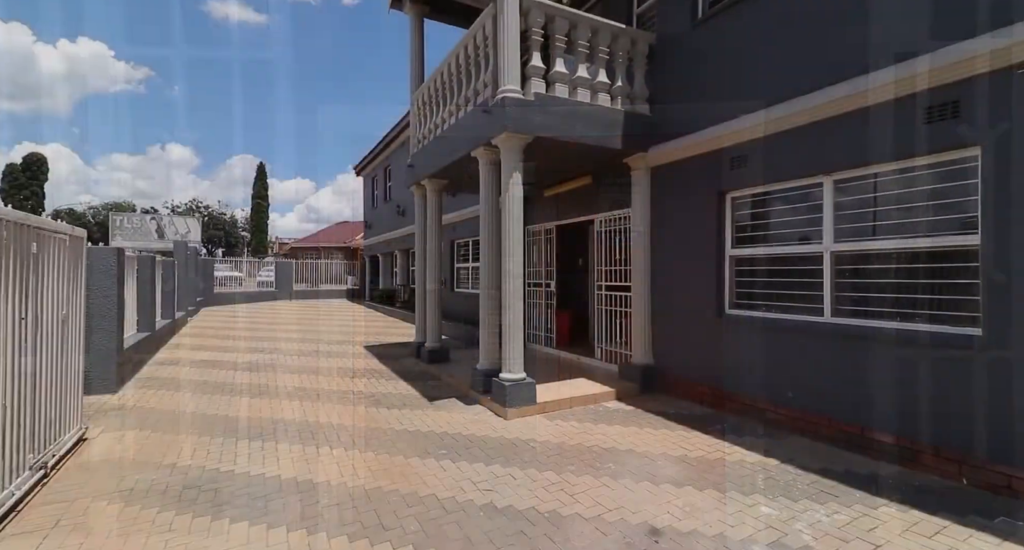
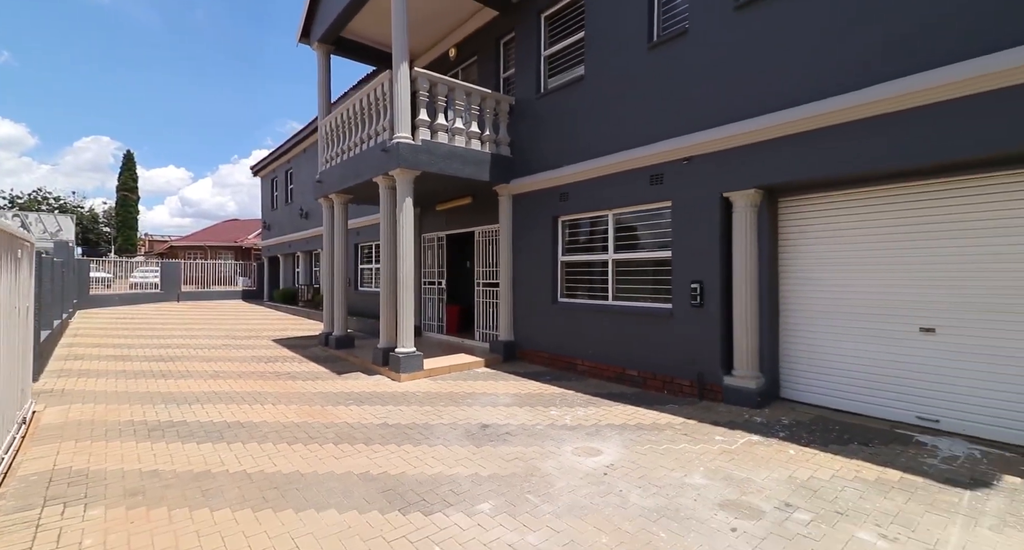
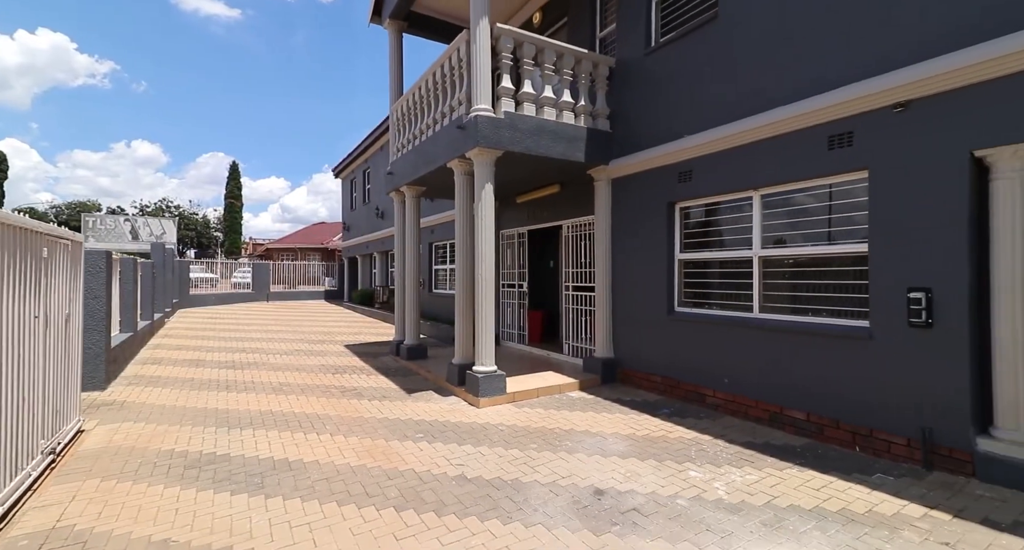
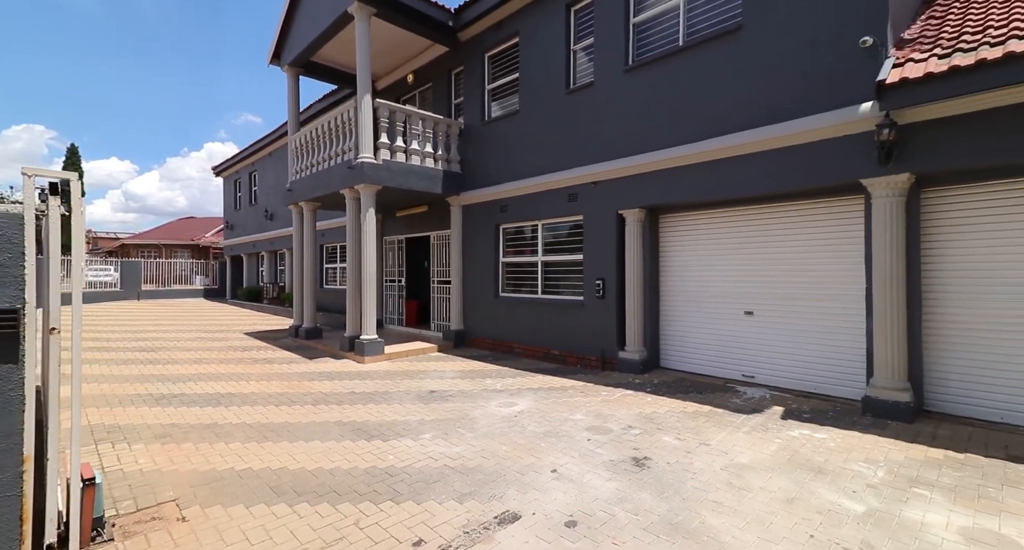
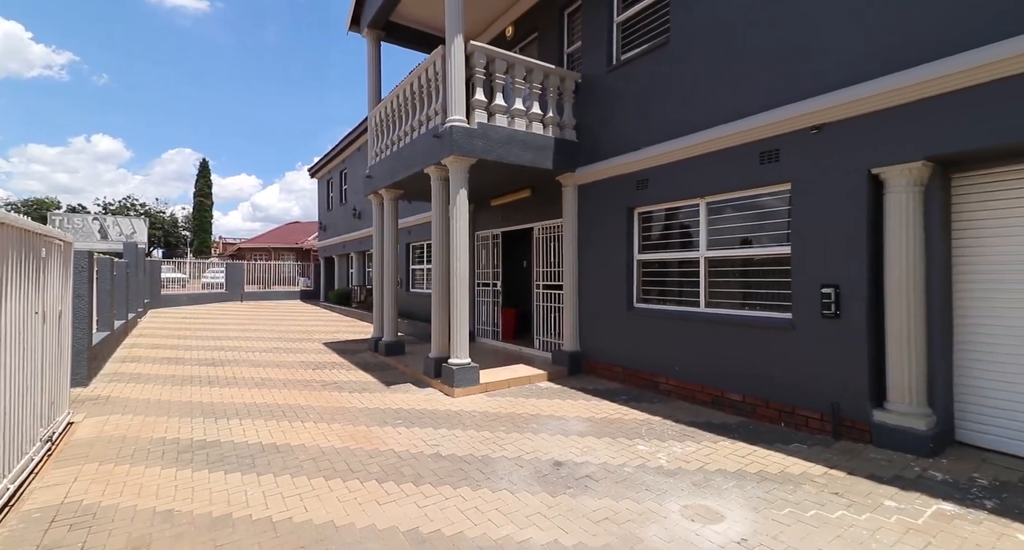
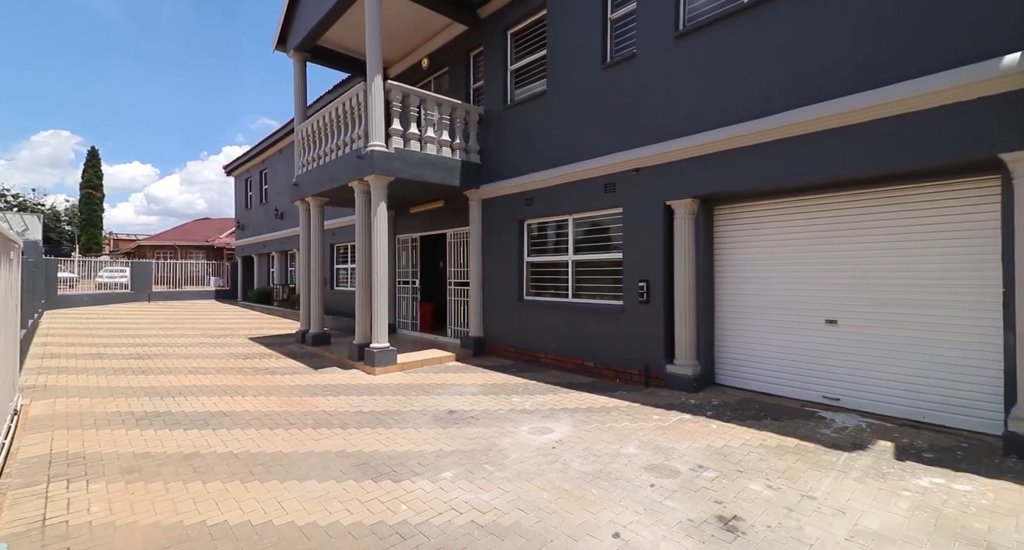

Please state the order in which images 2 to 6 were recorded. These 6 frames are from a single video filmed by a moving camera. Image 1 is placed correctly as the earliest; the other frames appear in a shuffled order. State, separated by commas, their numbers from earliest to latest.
3, 5, 2, 6, 4
